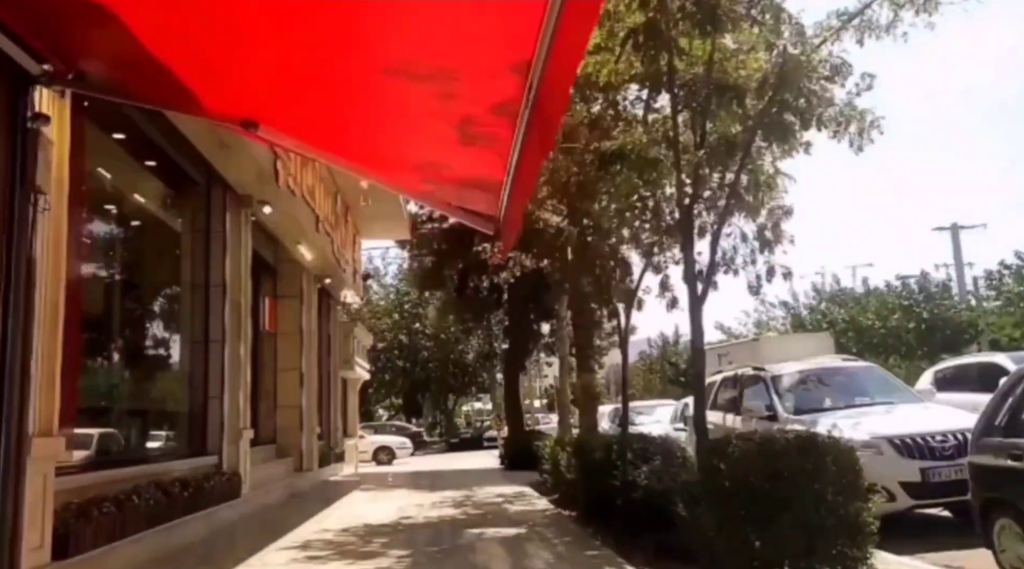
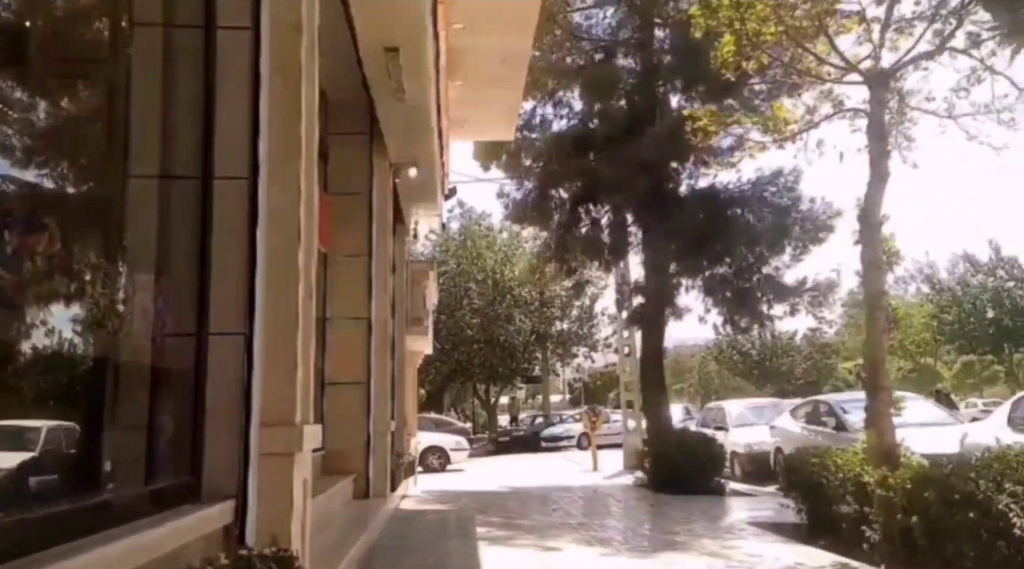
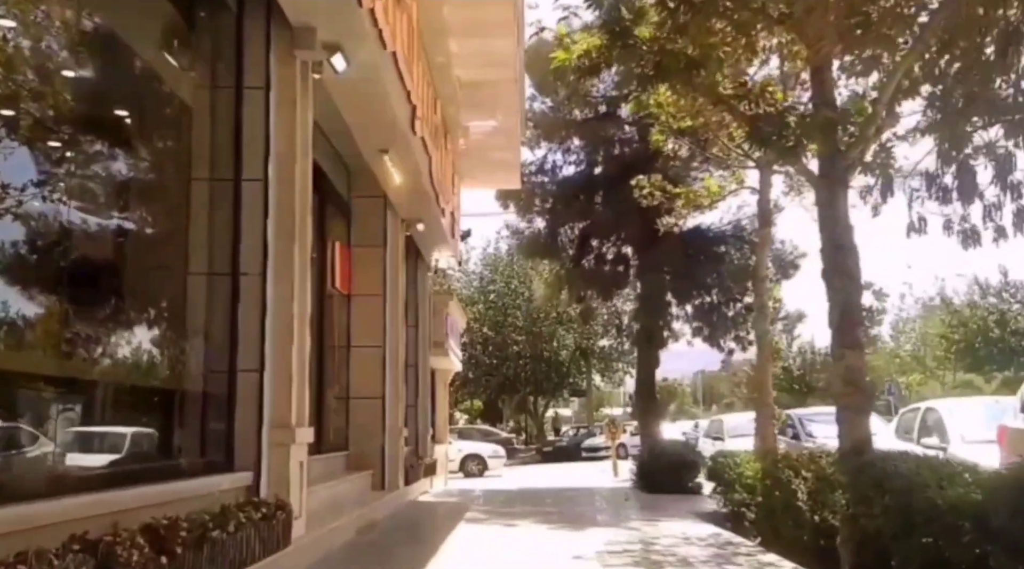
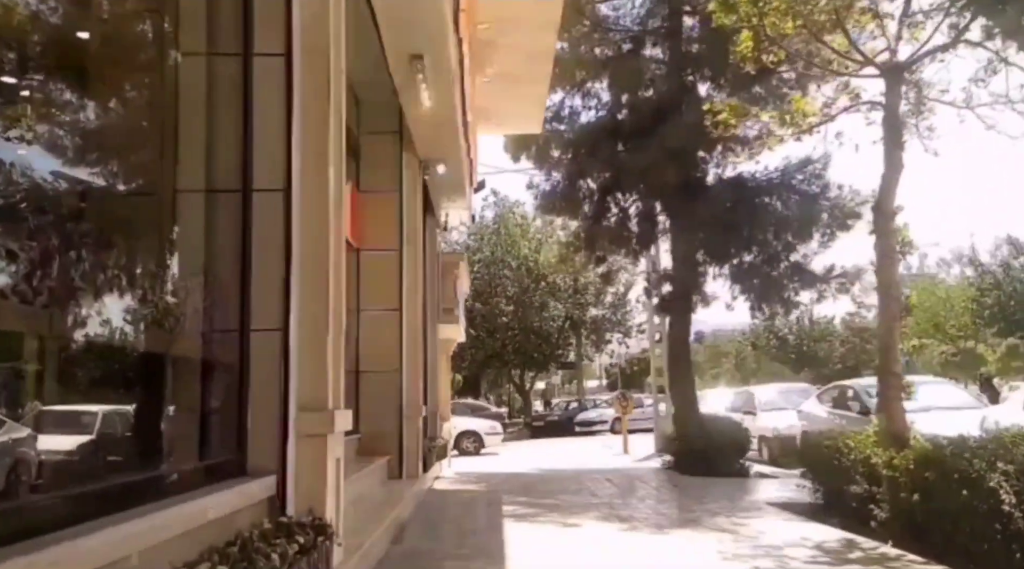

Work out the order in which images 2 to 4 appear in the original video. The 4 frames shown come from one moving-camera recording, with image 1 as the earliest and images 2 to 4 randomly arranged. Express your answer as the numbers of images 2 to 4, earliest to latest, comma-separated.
3, 4, 2
